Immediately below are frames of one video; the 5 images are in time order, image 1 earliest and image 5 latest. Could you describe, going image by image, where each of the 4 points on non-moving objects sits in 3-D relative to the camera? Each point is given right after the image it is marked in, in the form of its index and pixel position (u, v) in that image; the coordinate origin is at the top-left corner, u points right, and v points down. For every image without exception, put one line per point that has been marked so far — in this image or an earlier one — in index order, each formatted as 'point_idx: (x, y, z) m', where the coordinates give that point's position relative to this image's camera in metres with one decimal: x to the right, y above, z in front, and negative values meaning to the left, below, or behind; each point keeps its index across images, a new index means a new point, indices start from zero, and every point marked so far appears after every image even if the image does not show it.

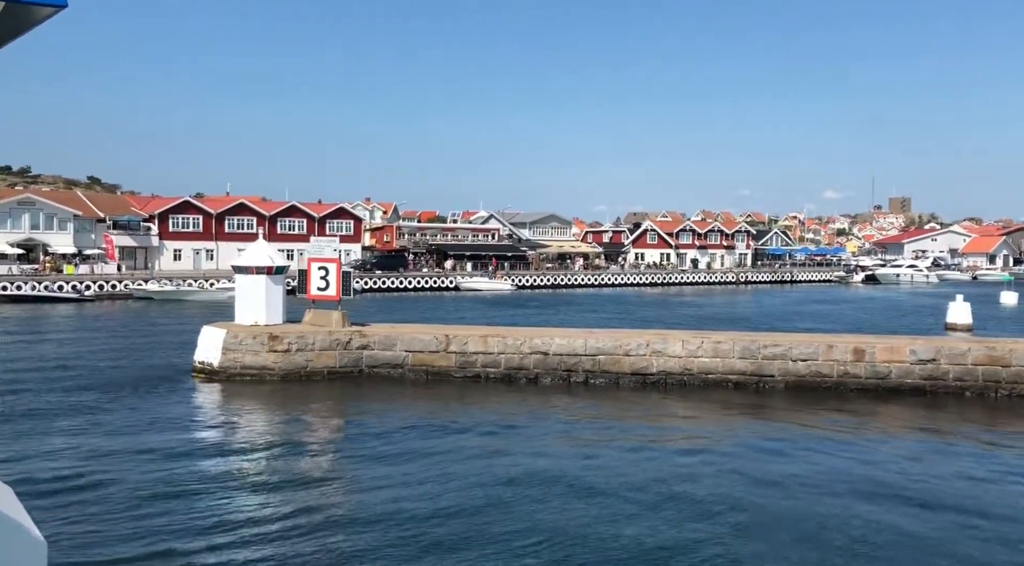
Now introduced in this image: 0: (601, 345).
0: (+1.8, -1.3, +19.4) m
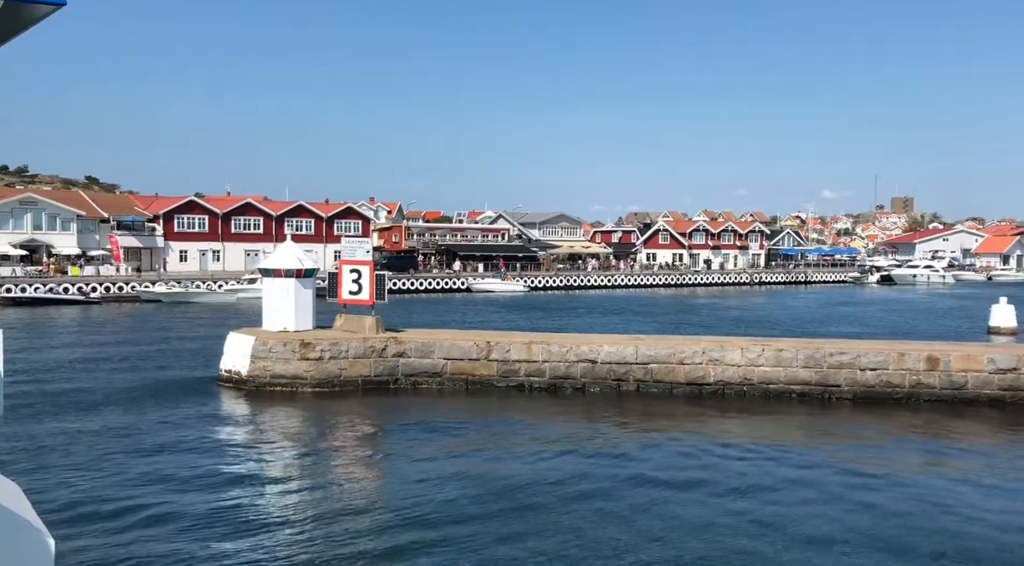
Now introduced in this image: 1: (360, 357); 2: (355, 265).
0: (+2.7, -1.3, +18.3) m
1: (-3.0, -1.5, +19.0) m
2: (-3.2, +0.4, +19.8) m
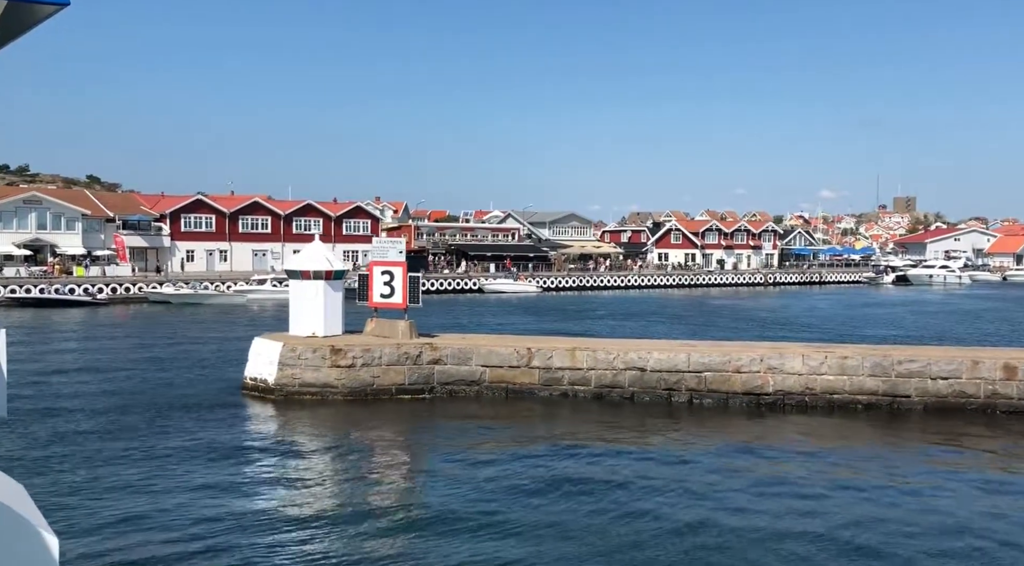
0: (+3.5, -1.4, +17.2) m
1: (-2.2, -1.5, +17.9) m
2: (-2.4, +0.3, +18.7) m
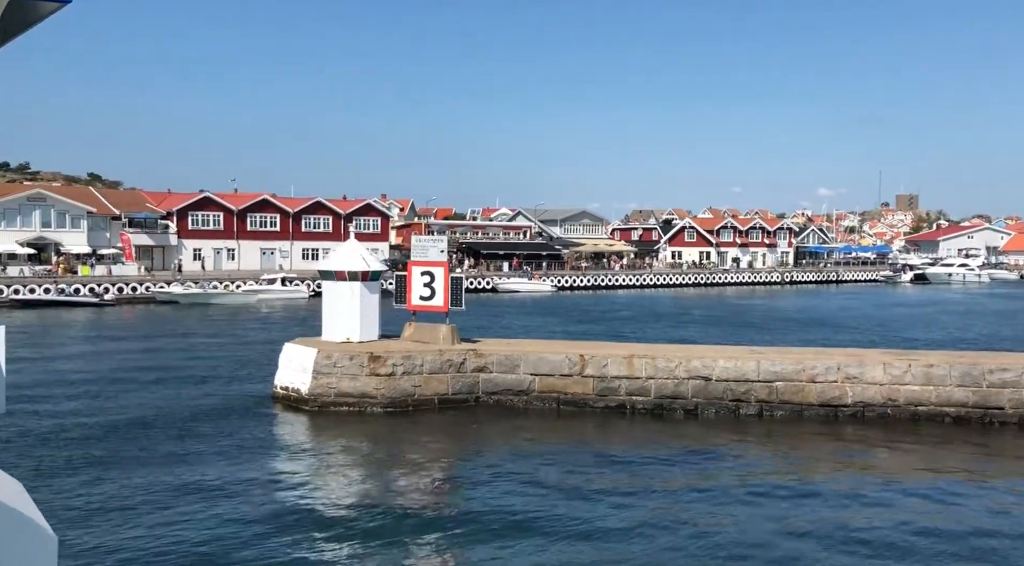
0: (+4.4, -1.4, +15.9) m
1: (-1.3, -1.6, +16.6) m
2: (-1.5, +0.3, +17.3) m
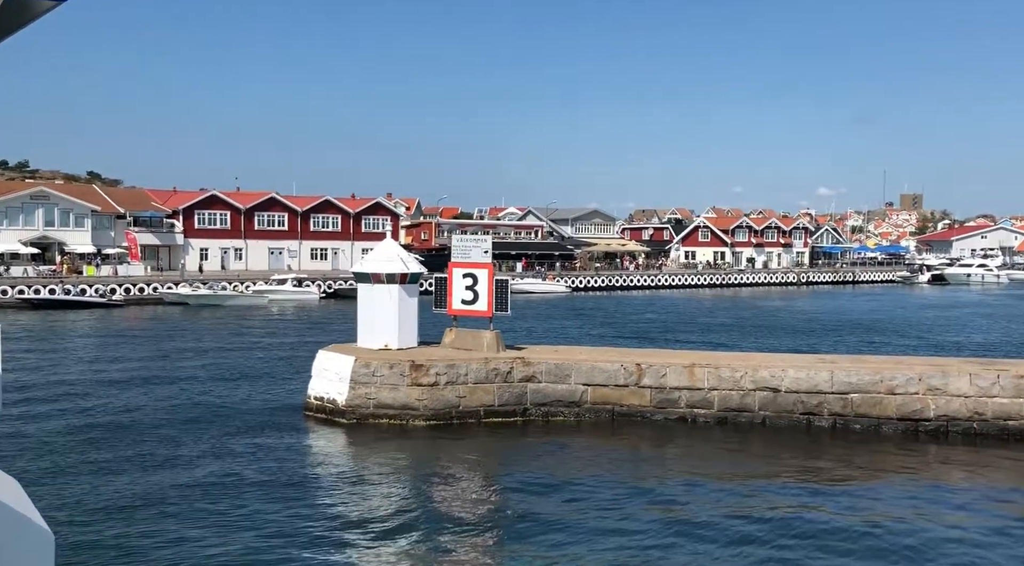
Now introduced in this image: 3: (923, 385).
0: (+5.3, -1.5, +14.7) m
1: (-0.5, -1.6, +15.4) m
2: (-0.7, +0.2, +16.2) m
3: (+6.2, -1.5, +14.4) m
